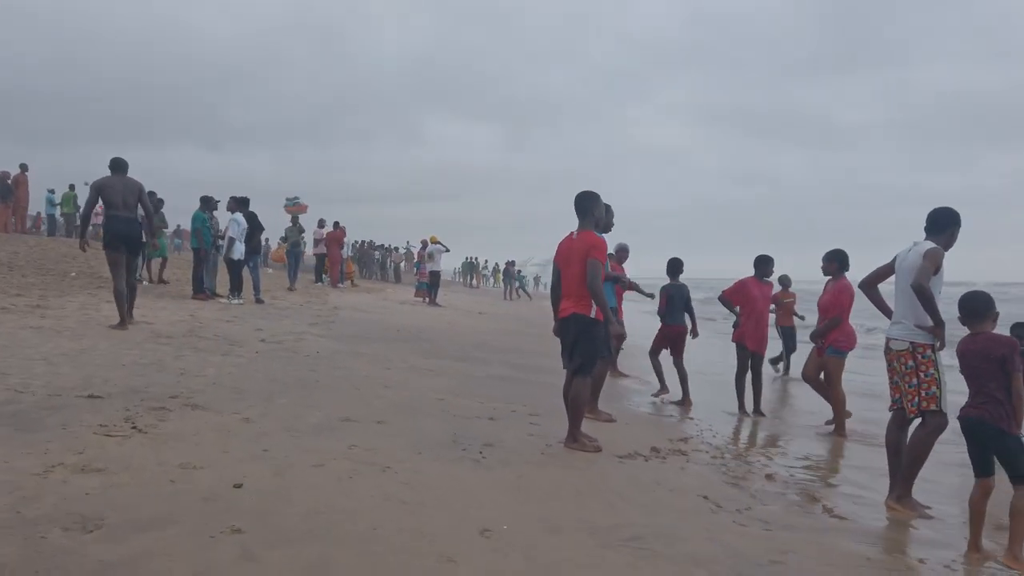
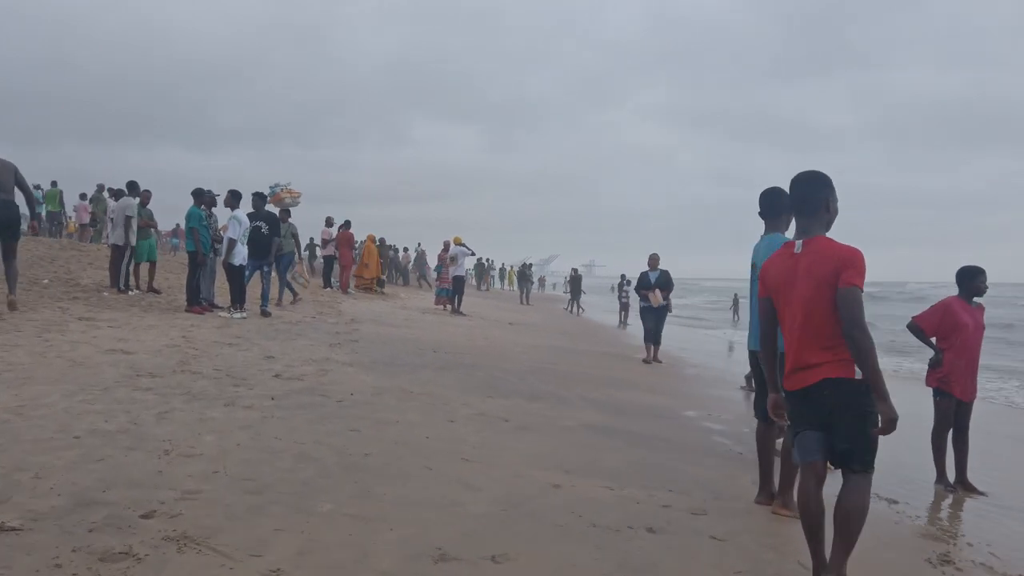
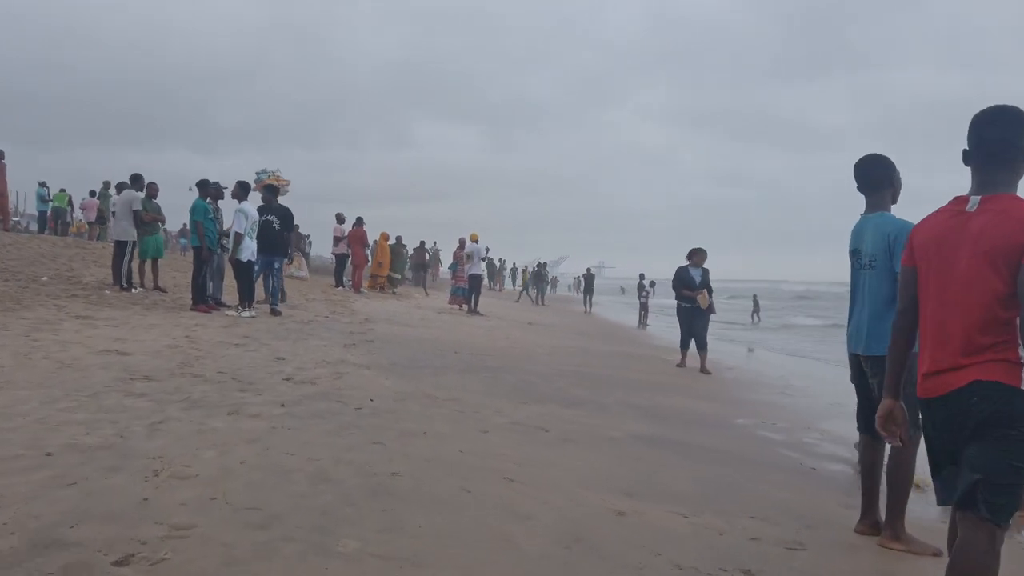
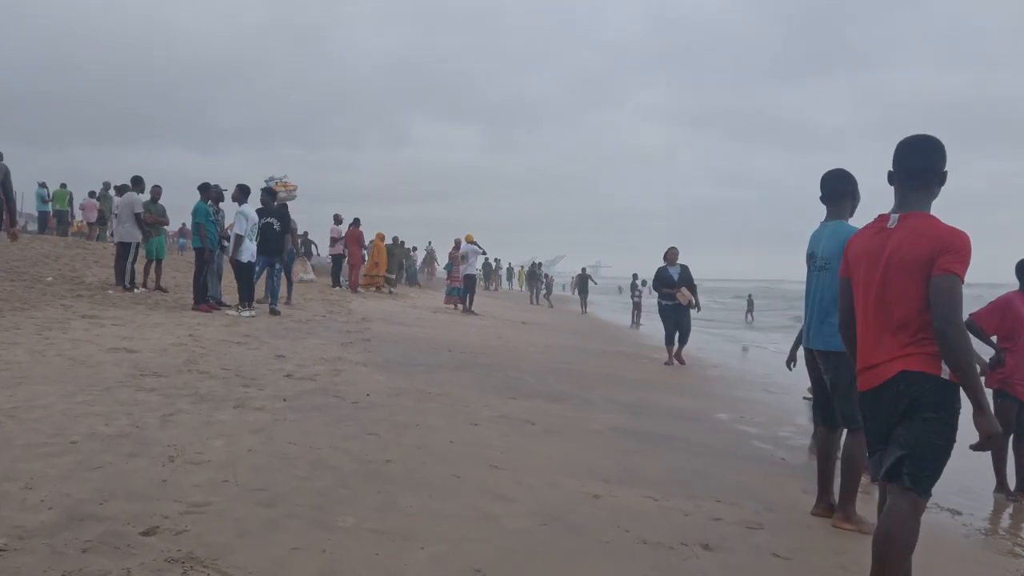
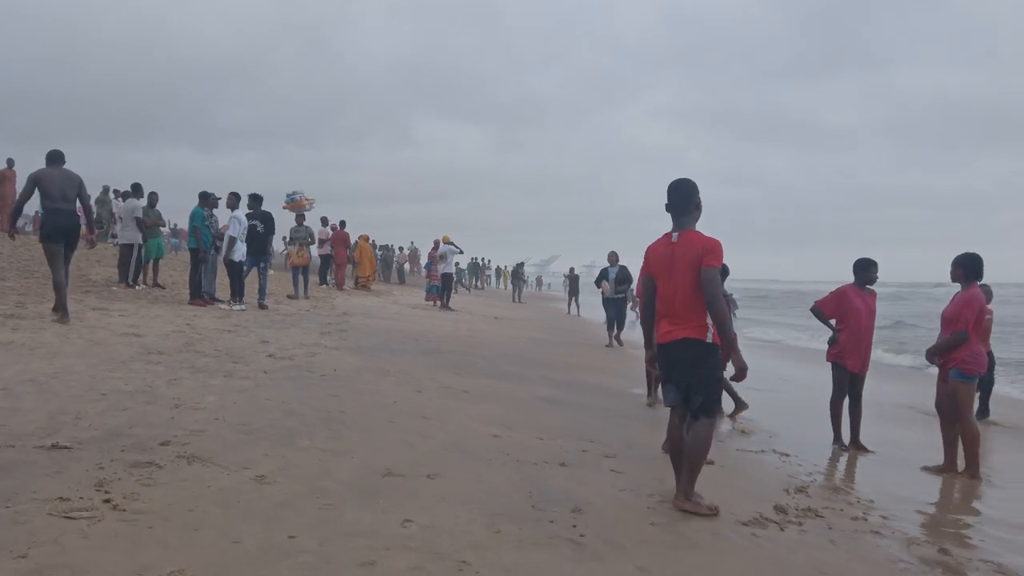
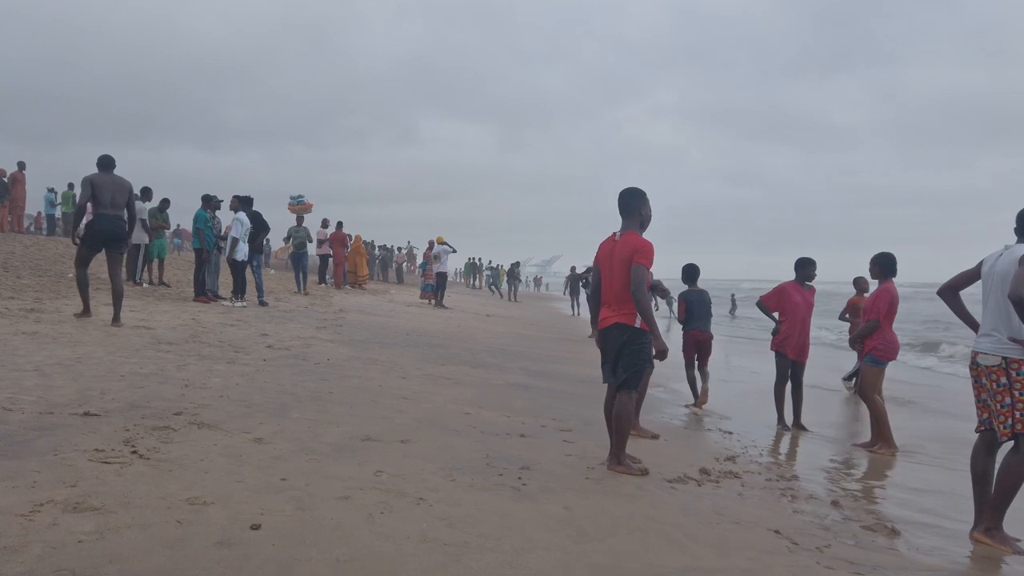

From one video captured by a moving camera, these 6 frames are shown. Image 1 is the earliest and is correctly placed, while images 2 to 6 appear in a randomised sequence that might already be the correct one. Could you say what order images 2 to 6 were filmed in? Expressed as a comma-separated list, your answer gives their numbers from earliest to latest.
6, 5, 2, 4, 3
